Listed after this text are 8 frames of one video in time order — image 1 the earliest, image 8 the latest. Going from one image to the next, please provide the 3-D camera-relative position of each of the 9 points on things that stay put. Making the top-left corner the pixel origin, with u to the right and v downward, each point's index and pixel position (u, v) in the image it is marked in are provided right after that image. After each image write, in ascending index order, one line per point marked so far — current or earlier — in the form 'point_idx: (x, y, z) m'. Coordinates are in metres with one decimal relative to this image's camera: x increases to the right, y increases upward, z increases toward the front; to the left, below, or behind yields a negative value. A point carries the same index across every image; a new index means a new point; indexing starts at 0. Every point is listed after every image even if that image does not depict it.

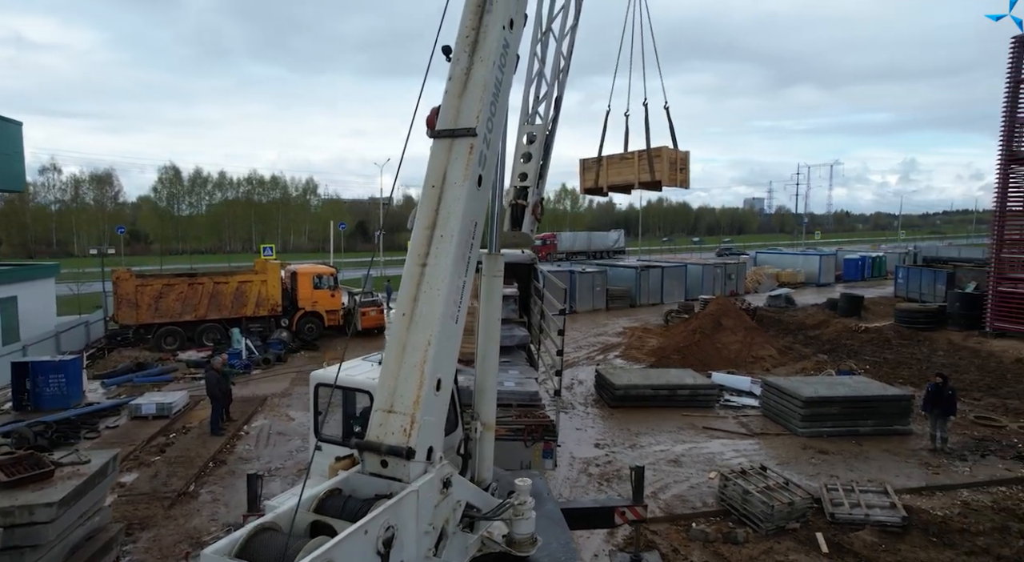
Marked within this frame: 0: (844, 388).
0: (+6.6, -2.1, +12.8) m
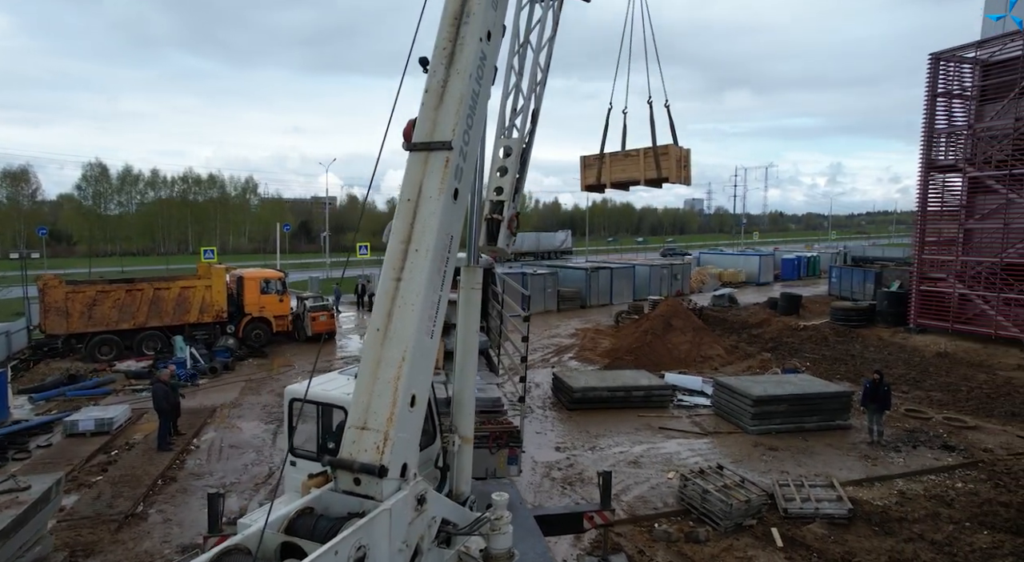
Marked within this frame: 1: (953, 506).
0: (+5.8, -2.2, +13.4) m
1: (+7.1, -3.6, +10.5) m
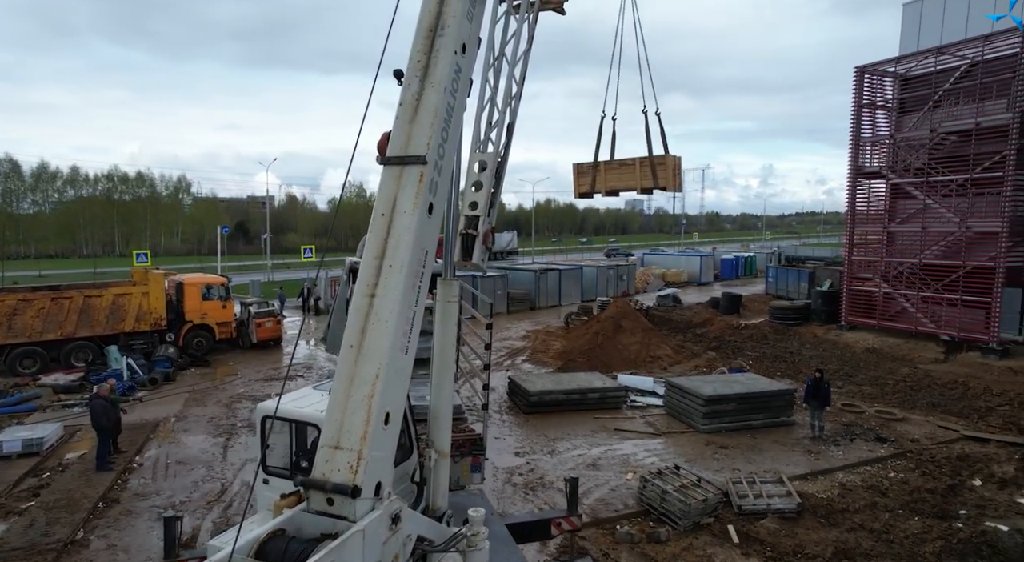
0: (+4.9, -2.3, +13.9) m
1: (+6.5, -3.7, +11.2) m
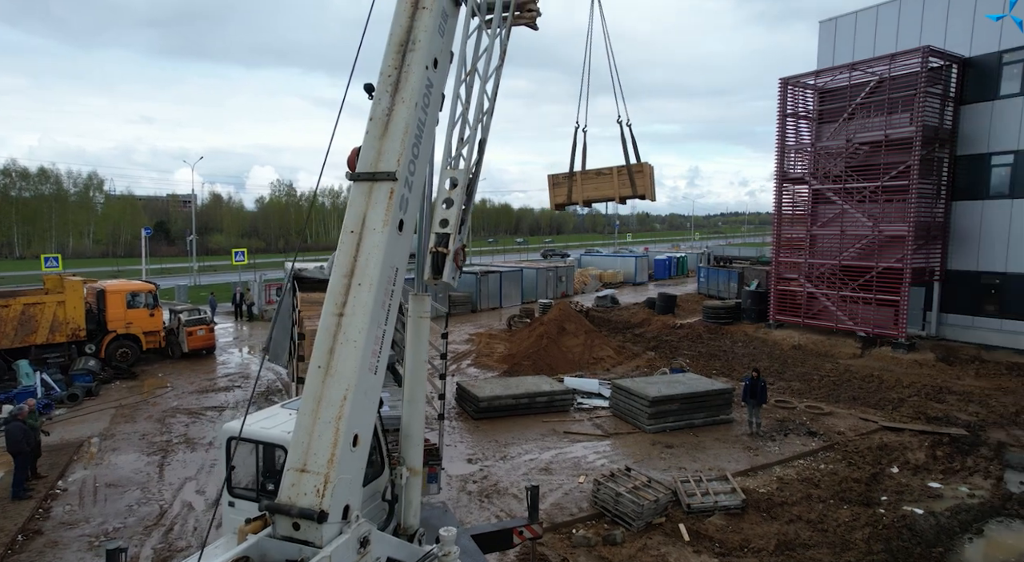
0: (+3.8, -2.3, +14.4) m
1: (+5.7, -3.8, +11.9) m
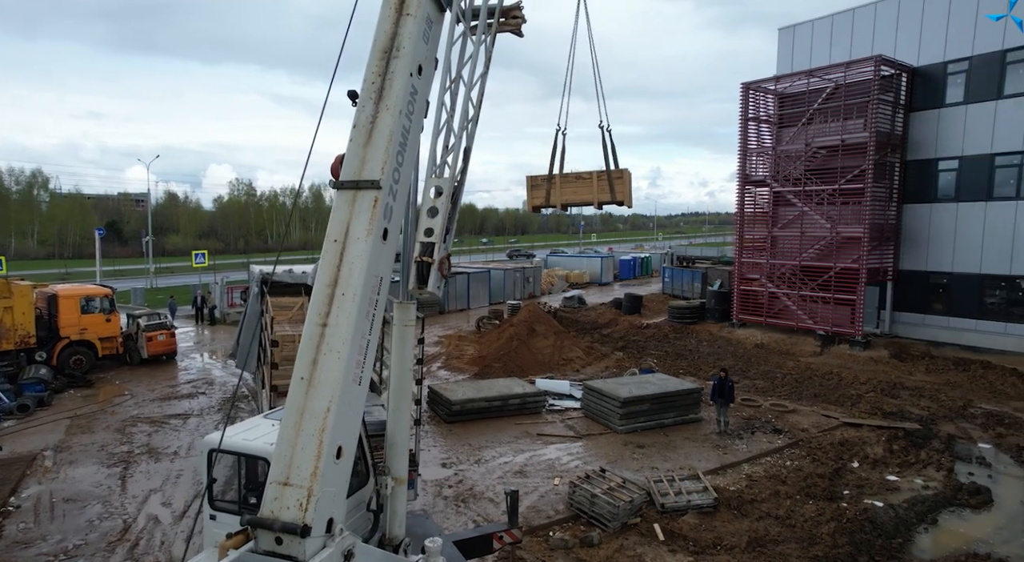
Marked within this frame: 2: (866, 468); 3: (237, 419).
0: (+3.2, -2.4, +14.6) m
1: (+5.2, -3.8, +12.2) m
2: (+7.1, -3.8, +13.0) m
3: (-6.2, -3.1, +14.7) m
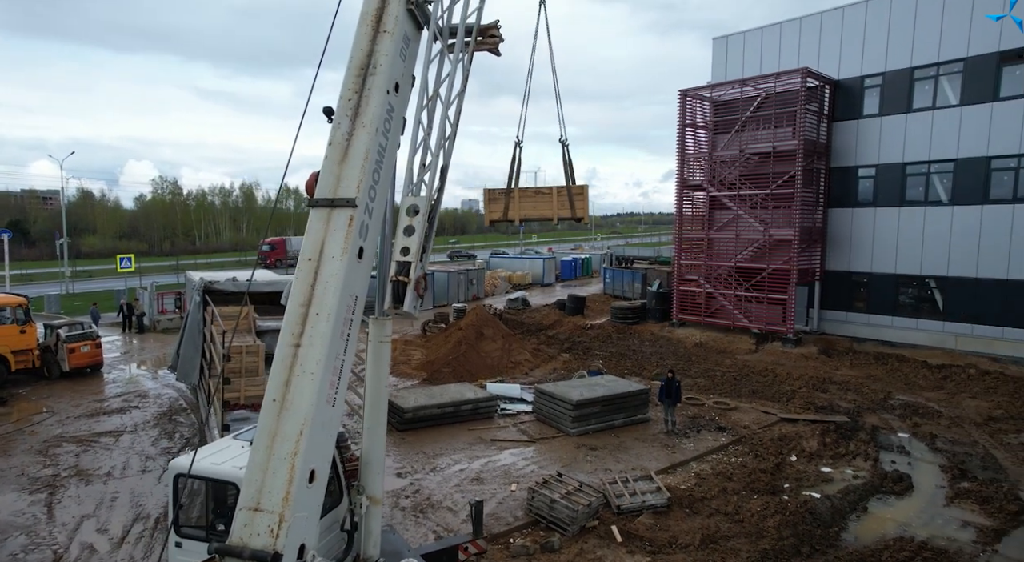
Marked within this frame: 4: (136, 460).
0: (+2.1, -2.5, +14.9) m
1: (+4.4, -3.9, +12.8) m
2: (+6.2, -3.8, +13.7) m
3: (-7.3, -3.3, +14.0) m
4: (-7.5, -3.5, +12.8) m
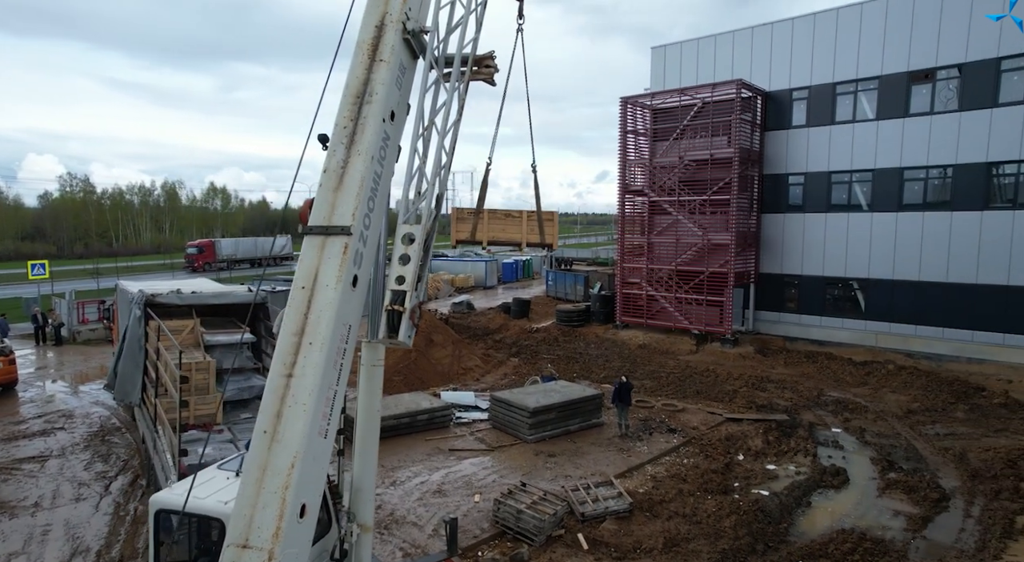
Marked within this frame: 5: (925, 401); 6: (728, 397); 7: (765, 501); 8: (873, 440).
0: (+1.0, -2.6, +15.0) m
1: (+3.6, -4.1, +13.2) m
2: (+5.3, -4.0, +14.3) m
3: (-8.2, -3.6, +13.1) m
4: (-8.2, -3.8, +11.9) m
5: (+11.6, -3.4, +18.1) m
6: (+6.0, -3.2, +18.1) m
7: (+4.9, -4.3, +12.5) m
8: (+8.8, -3.9, +15.7) m
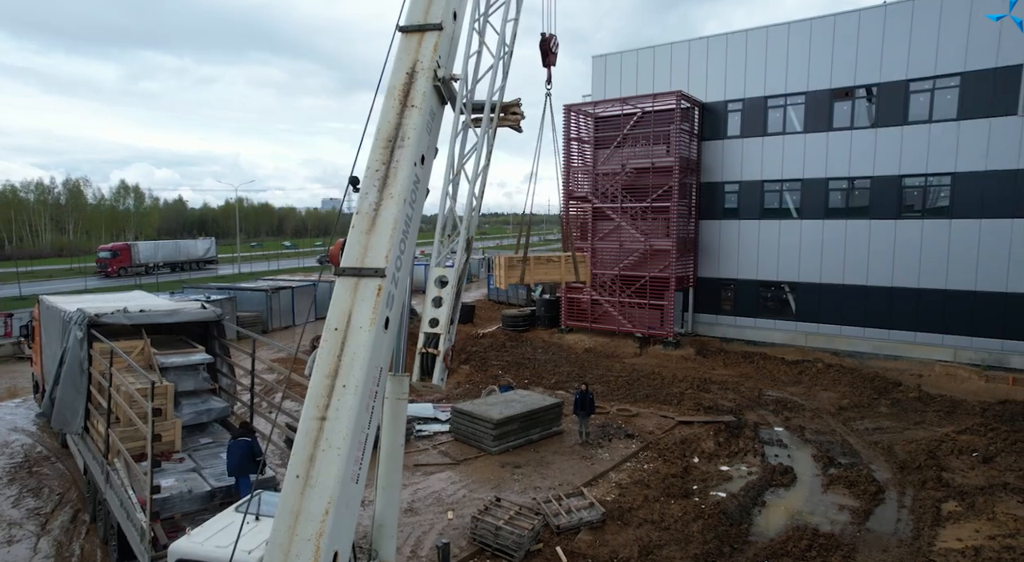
0: (+0.1, -2.9, +15.0) m
1: (+2.9, -4.3, +13.5) m
2: (+4.4, -4.2, +14.9) m
3: (-8.7, -3.9, +11.9) m
4: (-8.6, -4.1, +10.8) m
5: (+10.2, -3.5, +19.5) m
6: (+4.7, -3.4, +18.7) m
7: (+4.3, -4.5, +13.0) m
8: (+7.8, -4.0, +16.7) m
